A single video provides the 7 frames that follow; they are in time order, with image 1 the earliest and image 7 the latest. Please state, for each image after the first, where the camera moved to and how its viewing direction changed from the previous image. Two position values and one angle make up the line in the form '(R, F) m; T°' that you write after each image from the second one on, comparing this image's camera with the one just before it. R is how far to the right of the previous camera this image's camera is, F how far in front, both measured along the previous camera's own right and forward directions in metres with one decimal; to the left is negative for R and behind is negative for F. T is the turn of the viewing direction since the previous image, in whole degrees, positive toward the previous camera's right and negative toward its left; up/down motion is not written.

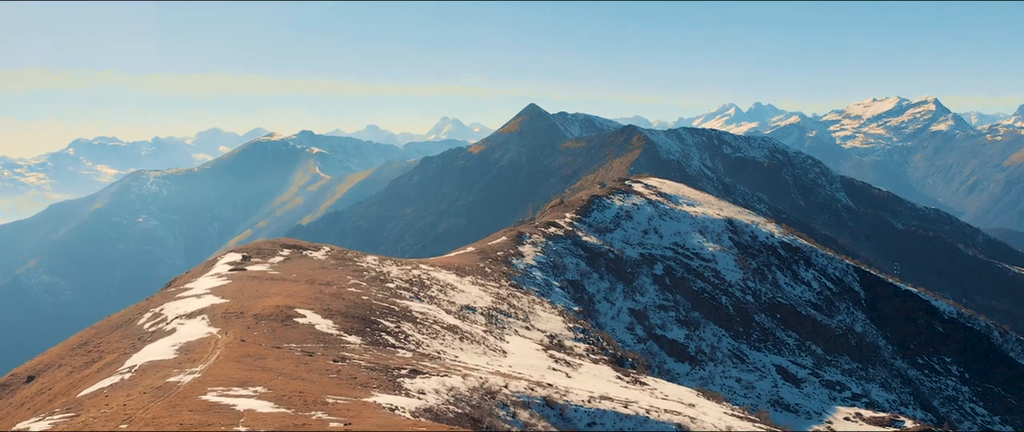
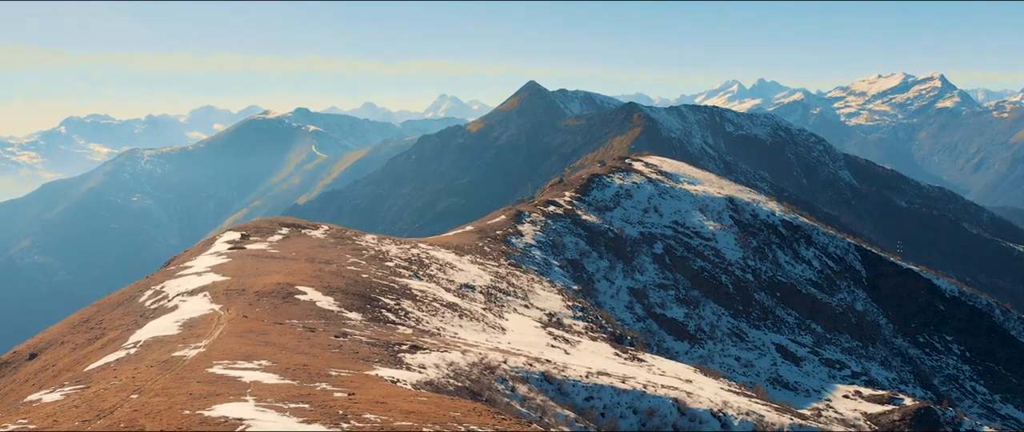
(0.0, -0.6) m; 0°
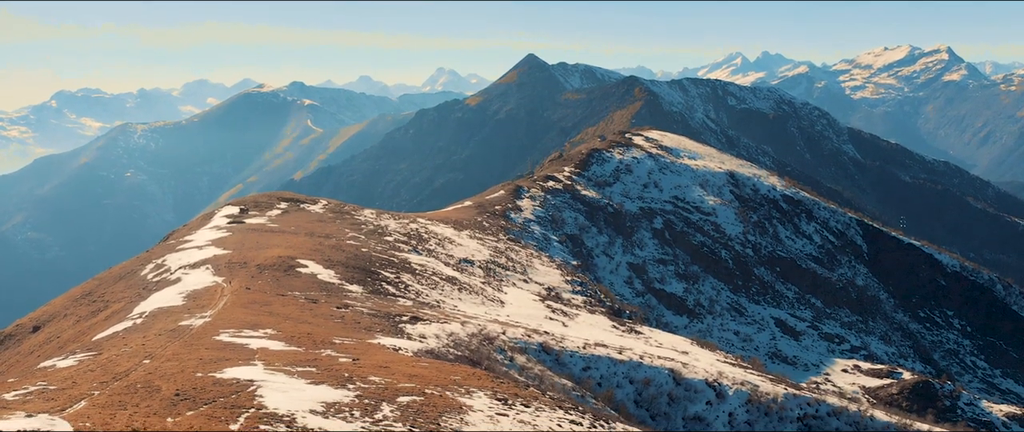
(0.0, -0.8) m; 0°
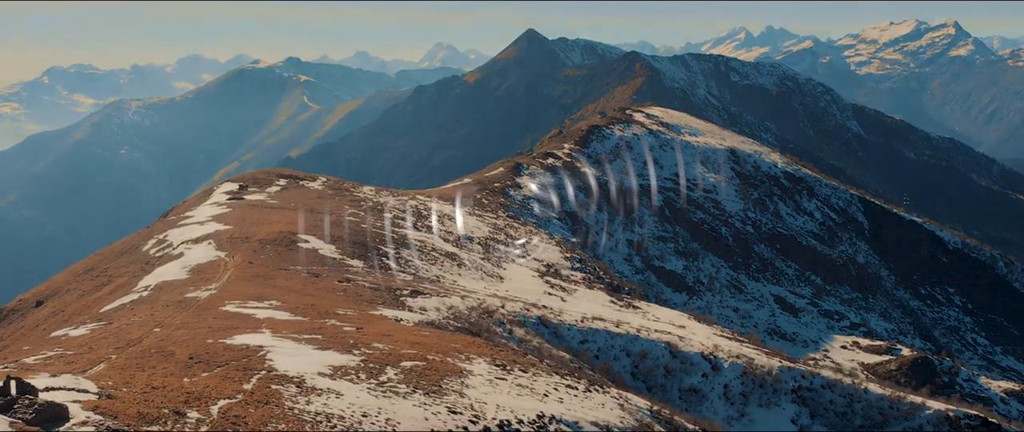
(0.0, -0.8) m; 0°
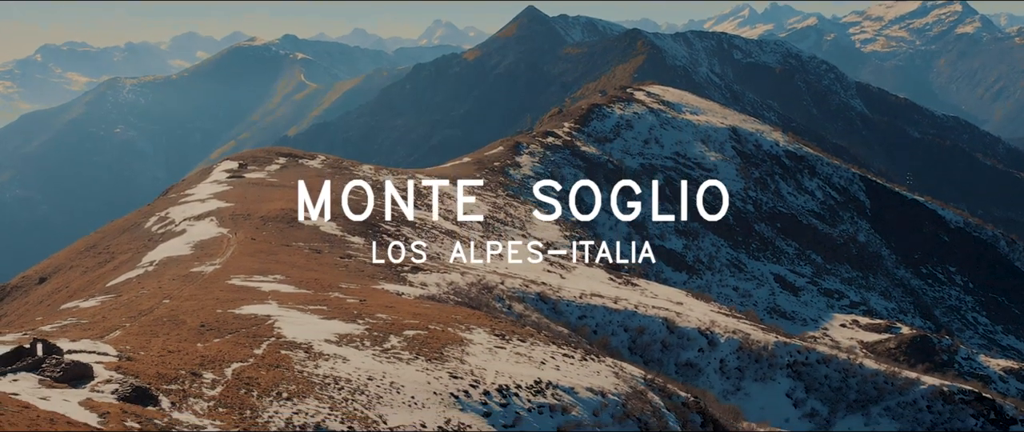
(0.0, -0.7) m; 0°
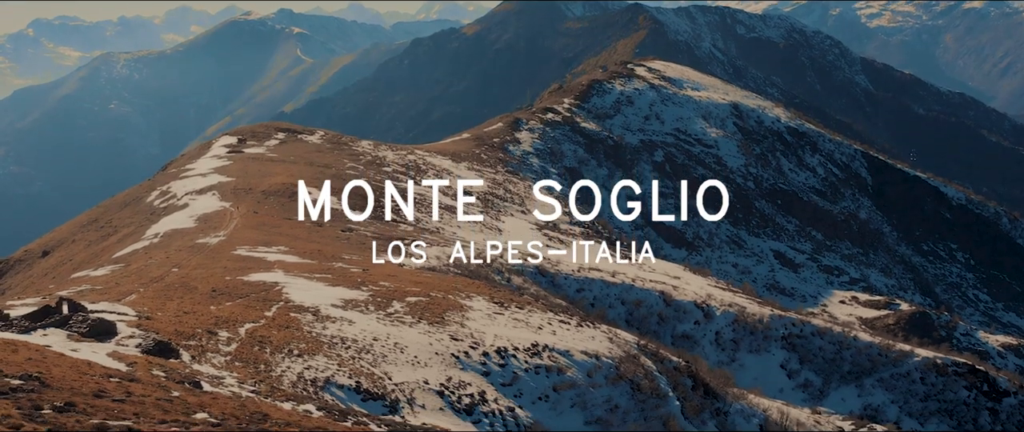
(0.0, -0.8) m; 0°
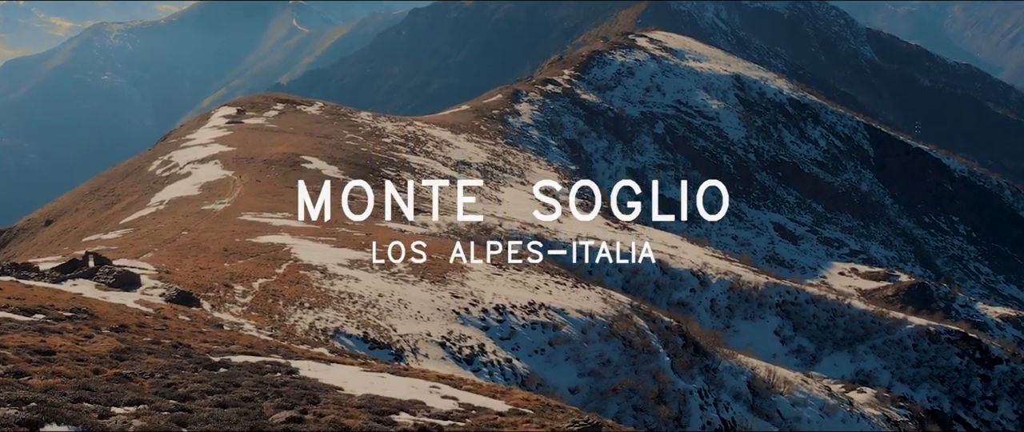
(+0.1, -1.0) m; 0°
